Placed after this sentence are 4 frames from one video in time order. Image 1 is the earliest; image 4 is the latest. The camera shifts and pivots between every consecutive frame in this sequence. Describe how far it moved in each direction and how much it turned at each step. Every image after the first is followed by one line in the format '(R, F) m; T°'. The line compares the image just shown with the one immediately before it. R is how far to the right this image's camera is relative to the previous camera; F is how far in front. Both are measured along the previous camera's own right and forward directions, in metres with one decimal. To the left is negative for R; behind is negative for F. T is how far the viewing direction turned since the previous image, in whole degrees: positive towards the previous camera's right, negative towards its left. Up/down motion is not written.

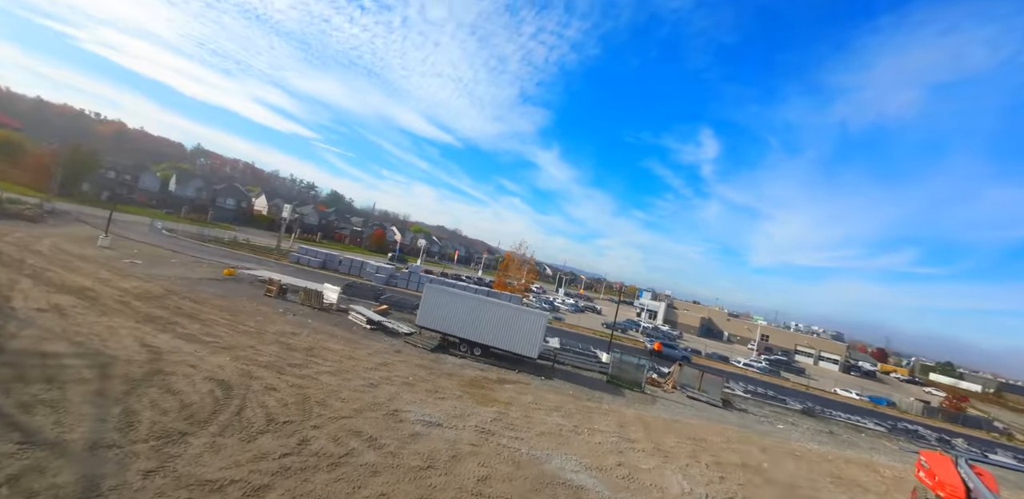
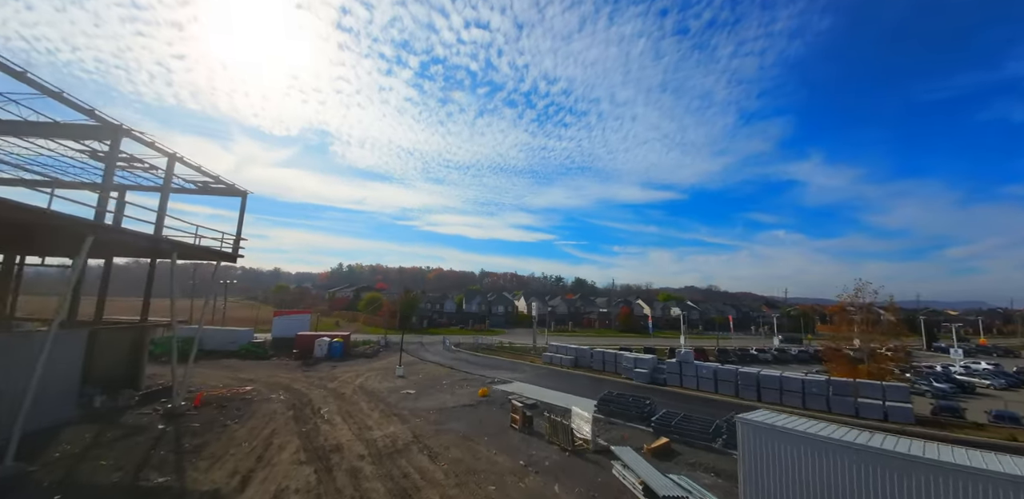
(-2.0, +6.0) m; -34°
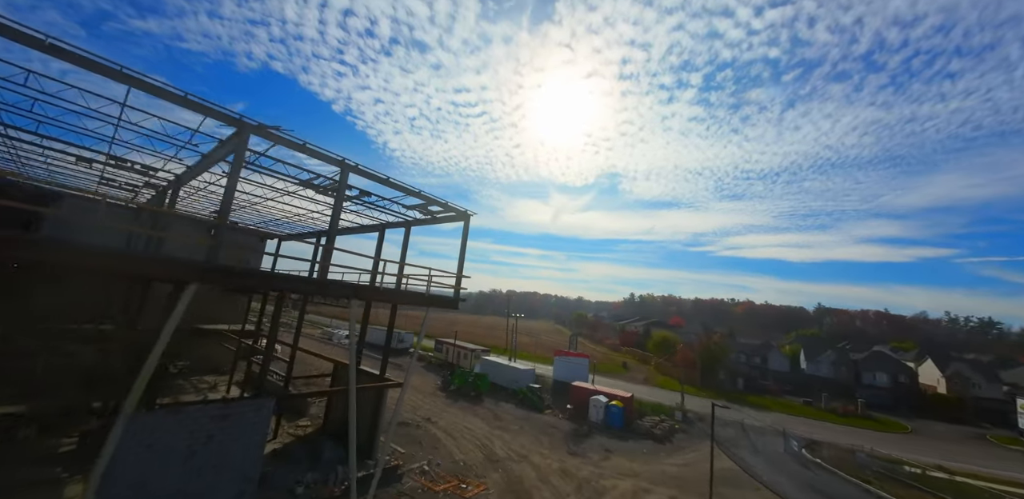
(-2.9, +9.6) m; -41°
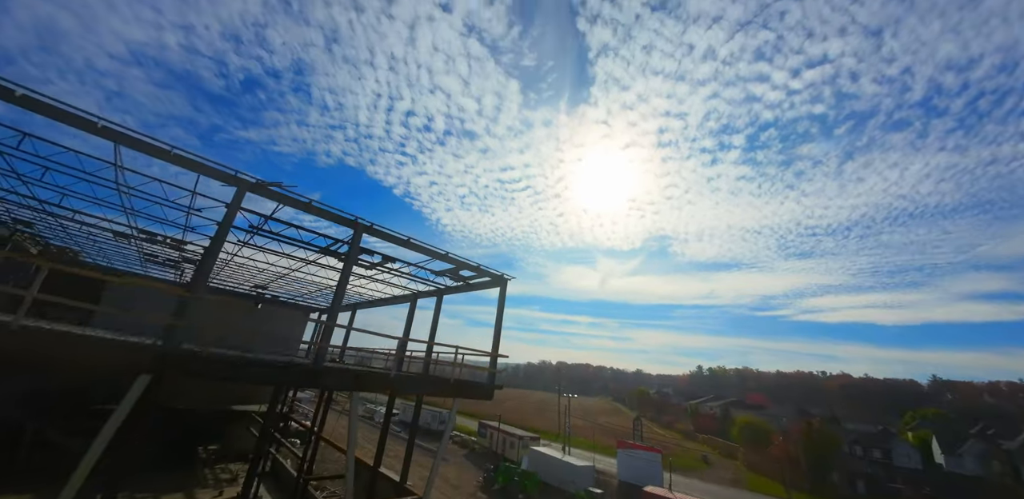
(0.0, +2.3) m; -7°
